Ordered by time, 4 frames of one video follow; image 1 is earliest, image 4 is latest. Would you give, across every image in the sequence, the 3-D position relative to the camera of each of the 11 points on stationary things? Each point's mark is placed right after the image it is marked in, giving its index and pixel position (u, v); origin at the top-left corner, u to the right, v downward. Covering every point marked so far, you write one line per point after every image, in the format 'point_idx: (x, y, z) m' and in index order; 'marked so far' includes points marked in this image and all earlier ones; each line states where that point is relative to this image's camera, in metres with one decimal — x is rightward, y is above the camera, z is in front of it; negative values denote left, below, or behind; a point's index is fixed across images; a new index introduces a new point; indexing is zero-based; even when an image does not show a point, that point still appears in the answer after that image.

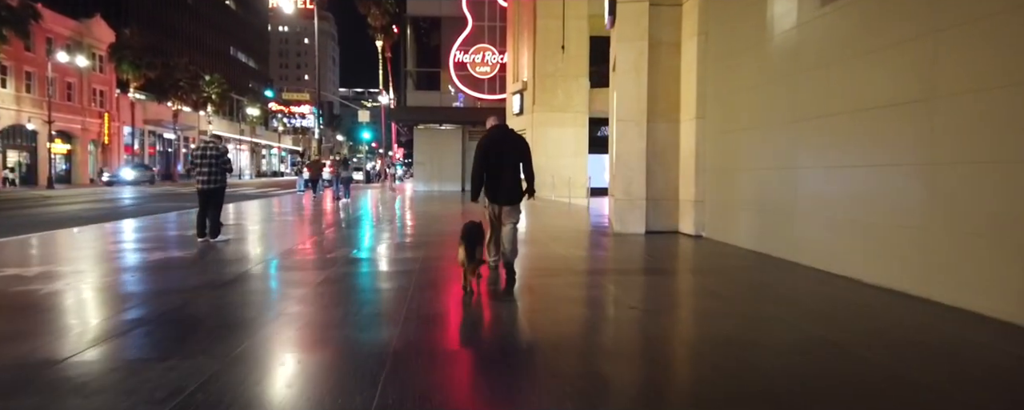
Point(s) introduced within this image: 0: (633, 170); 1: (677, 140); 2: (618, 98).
0: (+2.3, +0.7, +10.0) m
1: (+3.2, +1.2, +10.2) m
2: (+2.0, +2.0, +10.1) m
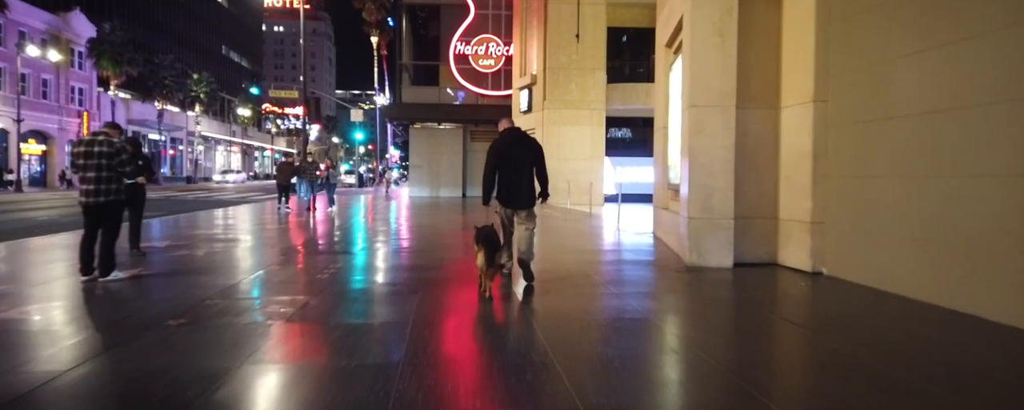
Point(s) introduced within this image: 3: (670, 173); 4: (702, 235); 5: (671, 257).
0: (+2.7, +0.4, +7.0) m
1: (+3.6, +1.0, +7.2) m
2: (+2.4, +1.8, +7.1) m
3: (+2.8, +0.6, +9.3) m
4: (+2.5, -0.4, +7.1) m
5: (+2.5, -0.8, +8.5) m
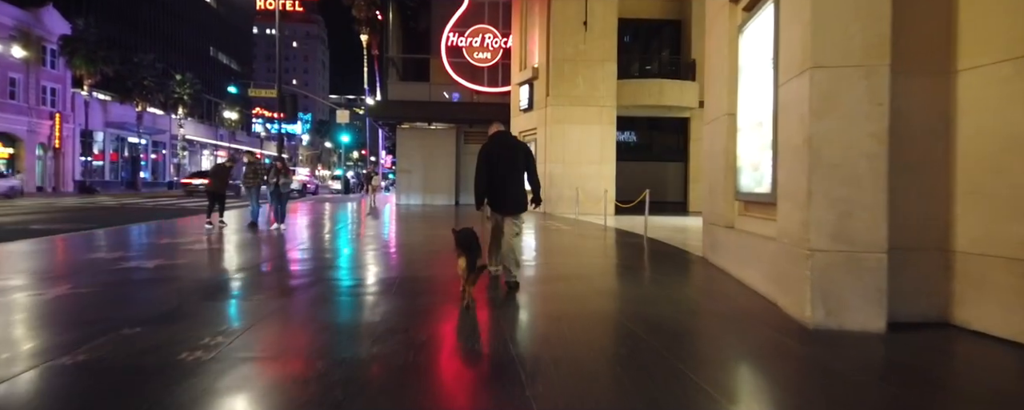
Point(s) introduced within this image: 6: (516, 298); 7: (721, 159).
0: (+2.8, +0.2, +4.3) m
1: (+3.7, +0.8, +4.5) m
2: (+2.5, +1.6, +4.4) m
3: (+2.8, +0.3, +6.5) m
4: (+2.6, -0.6, +4.3) m
5: (+2.6, -1.0, +5.8) m
6: (+0.1, -1.1, +6.9) m
7: (+2.9, +0.6, +7.3) m
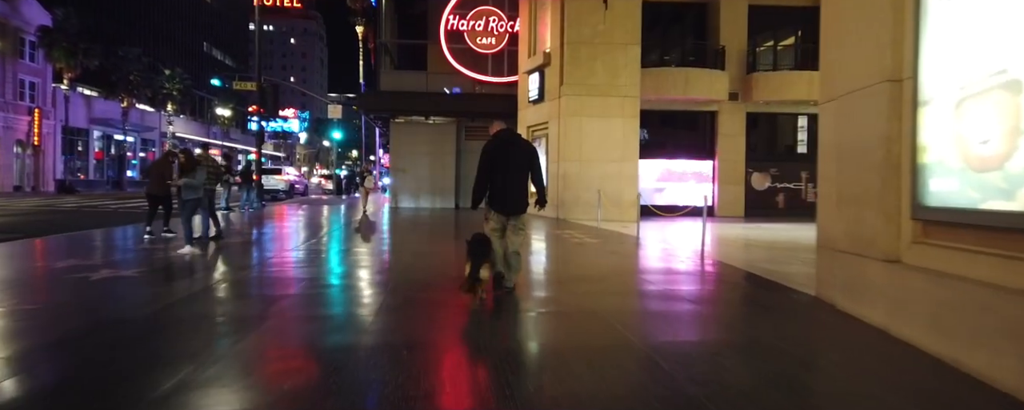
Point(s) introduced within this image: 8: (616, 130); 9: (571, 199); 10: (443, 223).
0: (+3.0, 0.0, +1.6) m
1: (+3.9, +0.6, +1.8) m
2: (+2.7, +1.4, +1.8) m
3: (+3.1, +0.2, +3.9) m
4: (+2.9, -0.8, +1.7) m
5: (+2.8, -1.2, +3.1) m
6: (+0.3, -1.3, +4.2) m
7: (+3.1, +0.5, +4.6) m
8: (+3.6, +2.6, +18.0) m
9: (+2.0, +0.2, +18.0) m
10: (-2.6, -0.6, +18.7) m
